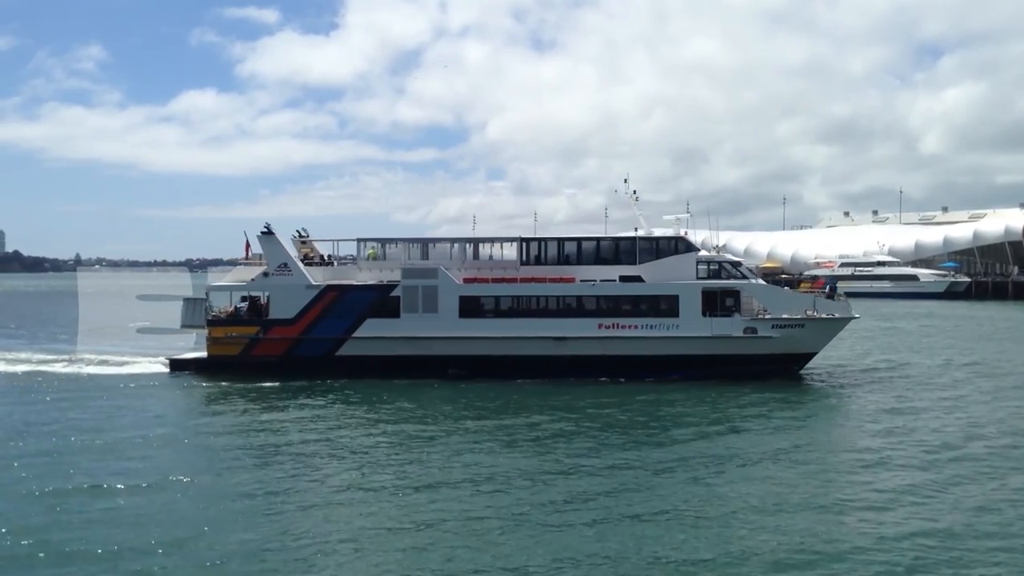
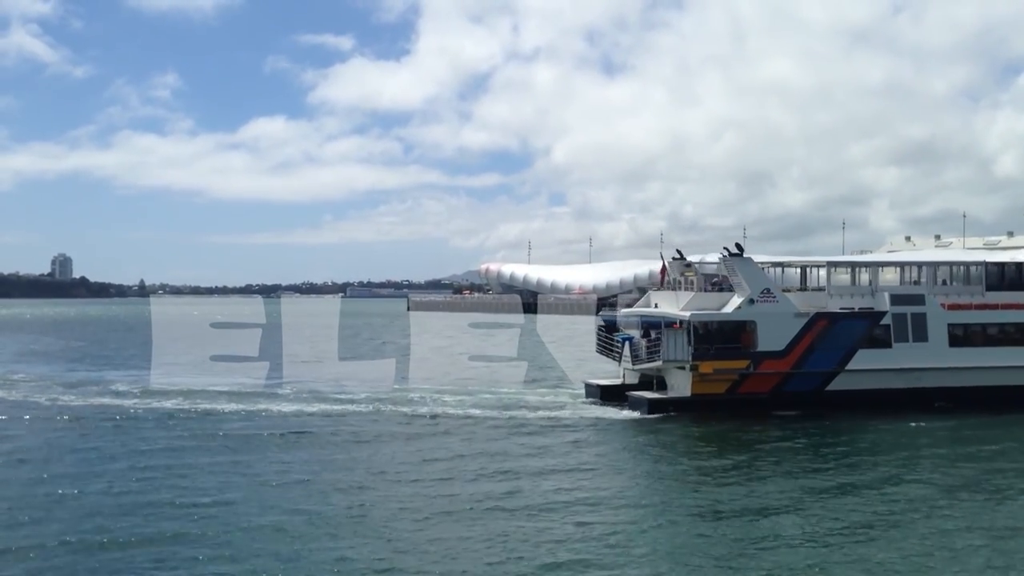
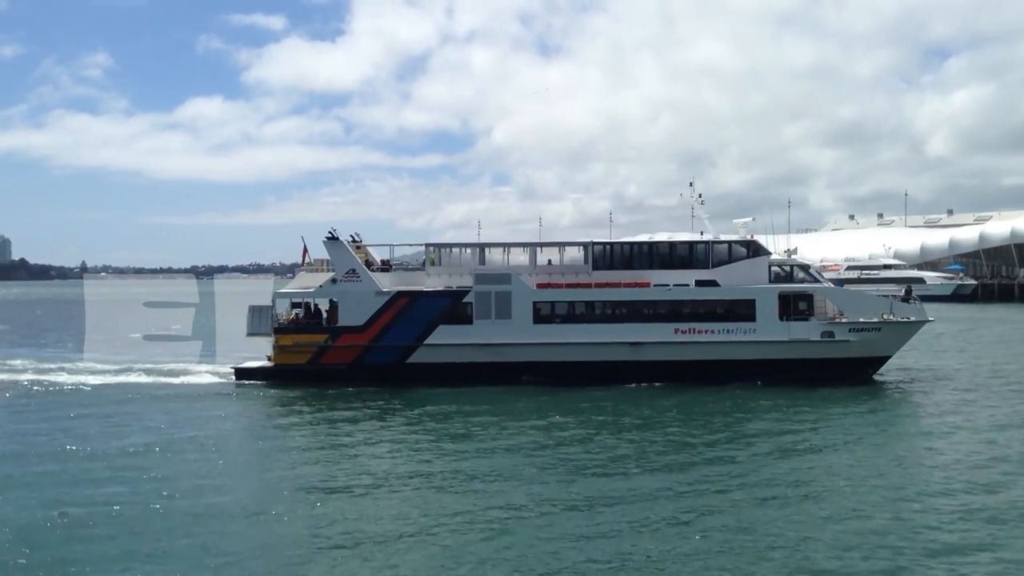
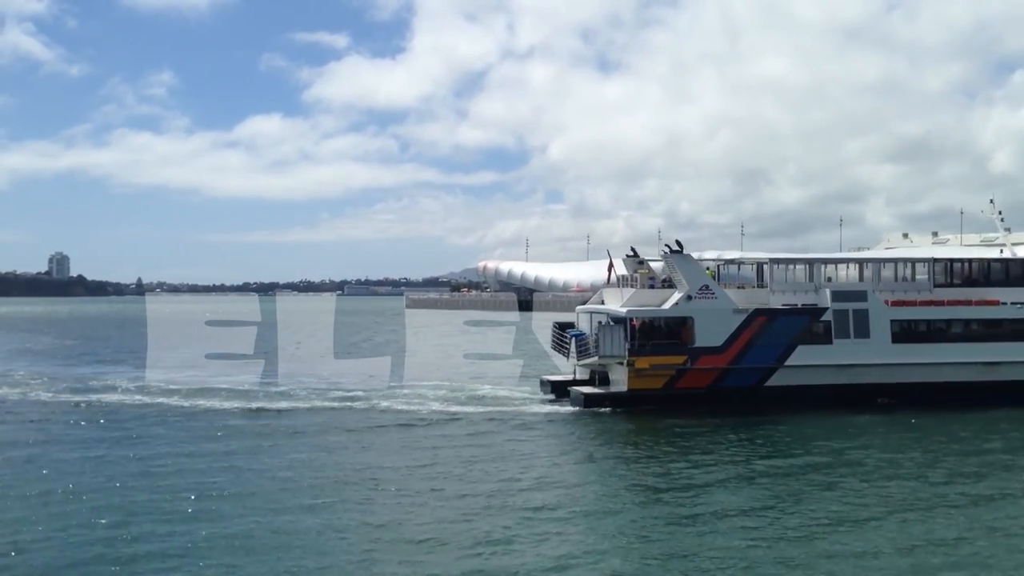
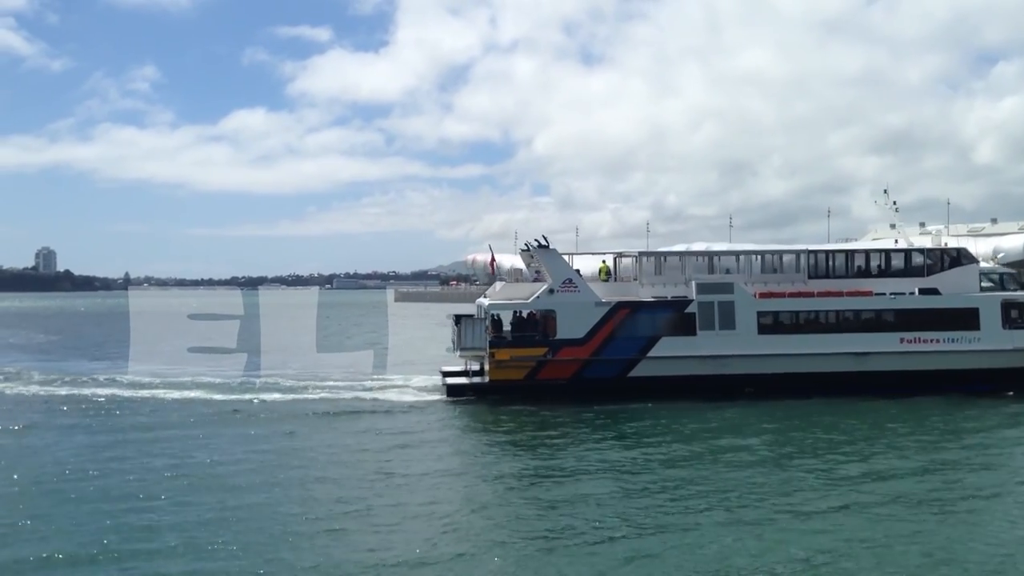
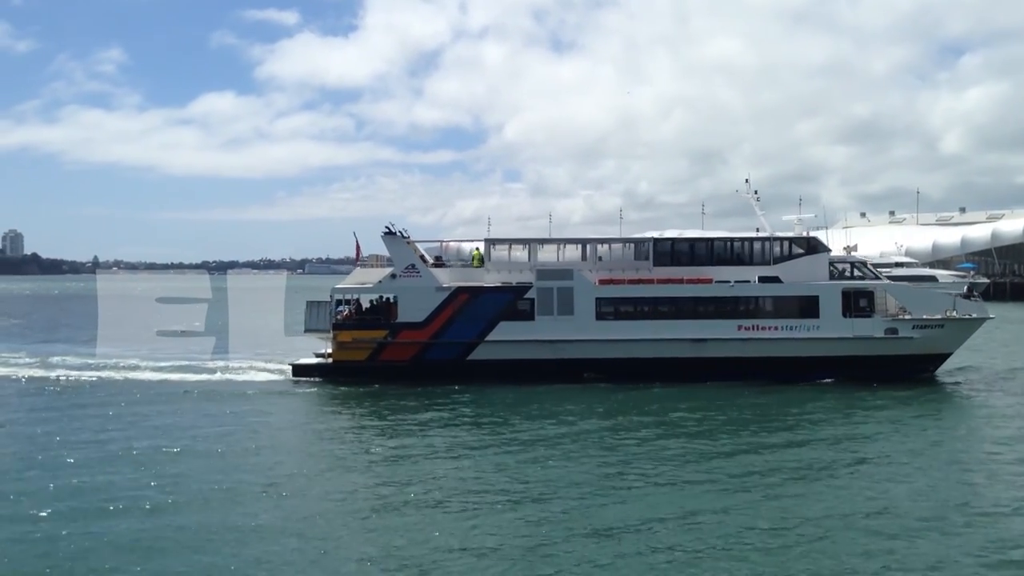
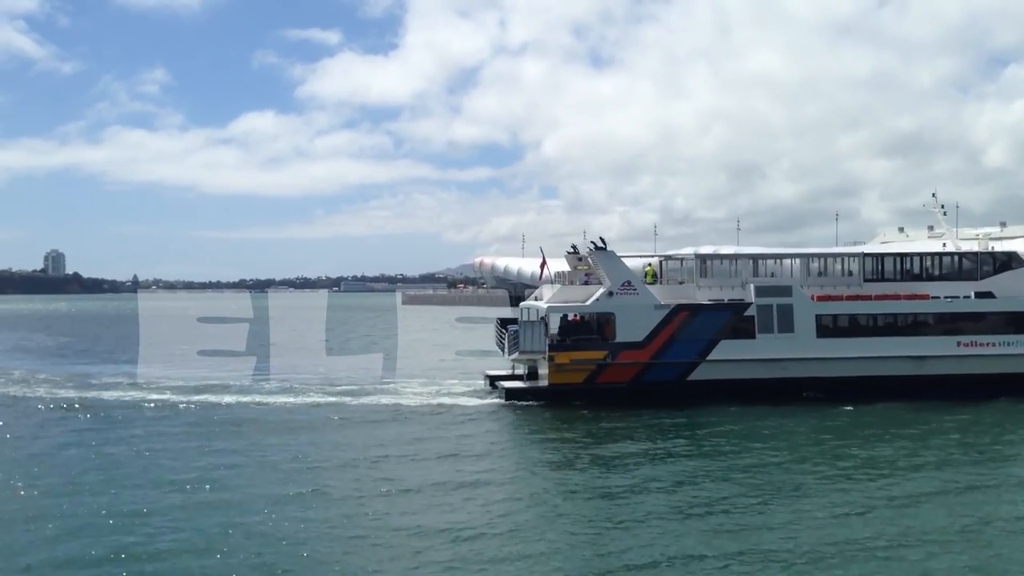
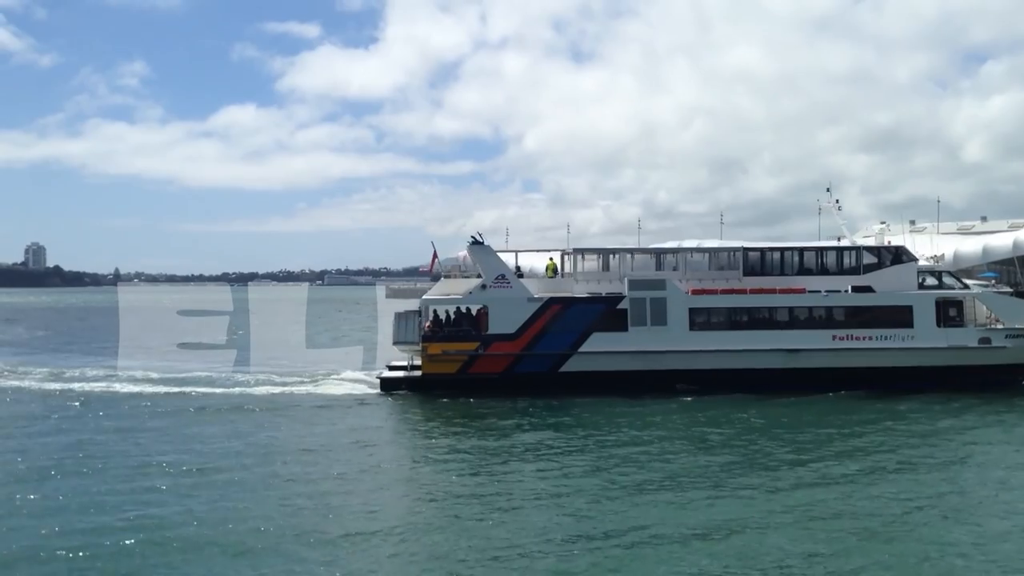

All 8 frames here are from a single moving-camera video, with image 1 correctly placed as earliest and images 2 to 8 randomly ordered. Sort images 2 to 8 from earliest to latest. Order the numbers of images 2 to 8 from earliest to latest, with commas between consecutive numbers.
3, 6, 8, 5, 7, 4, 2
